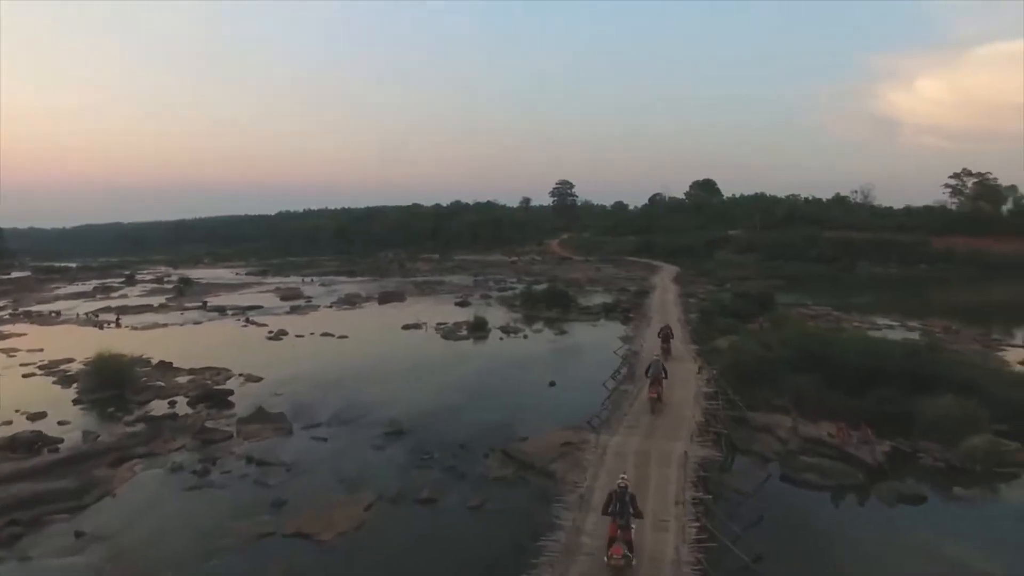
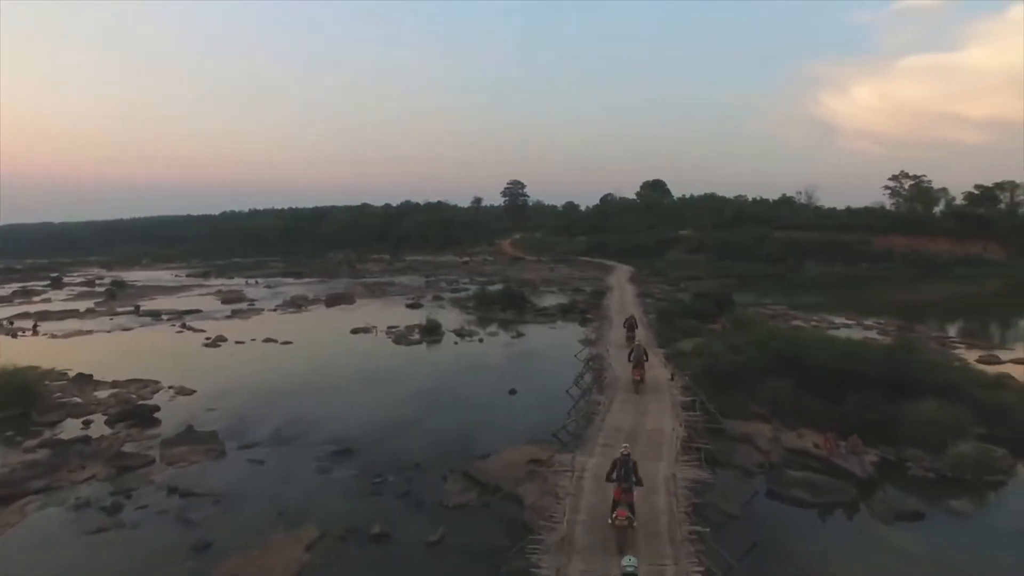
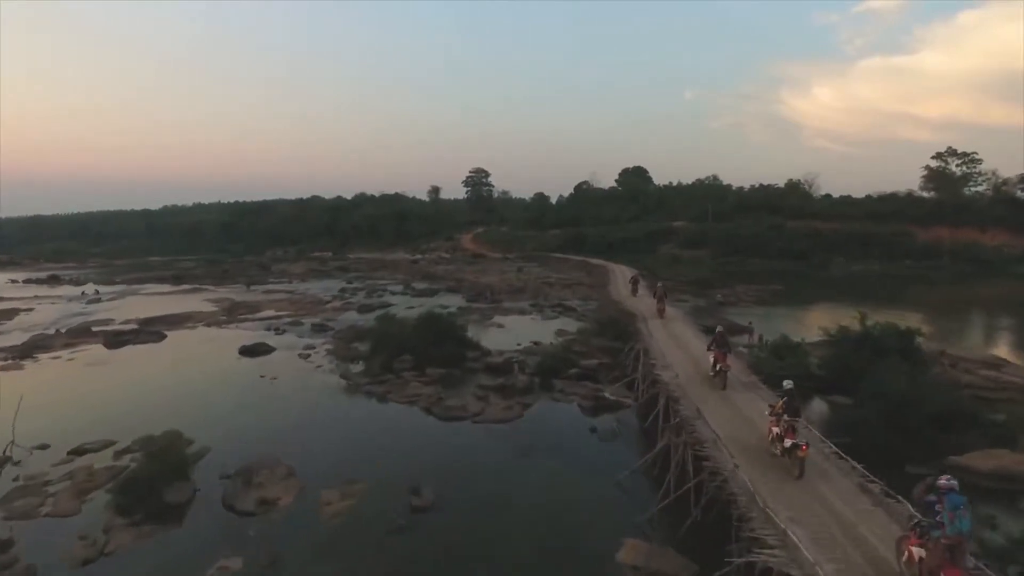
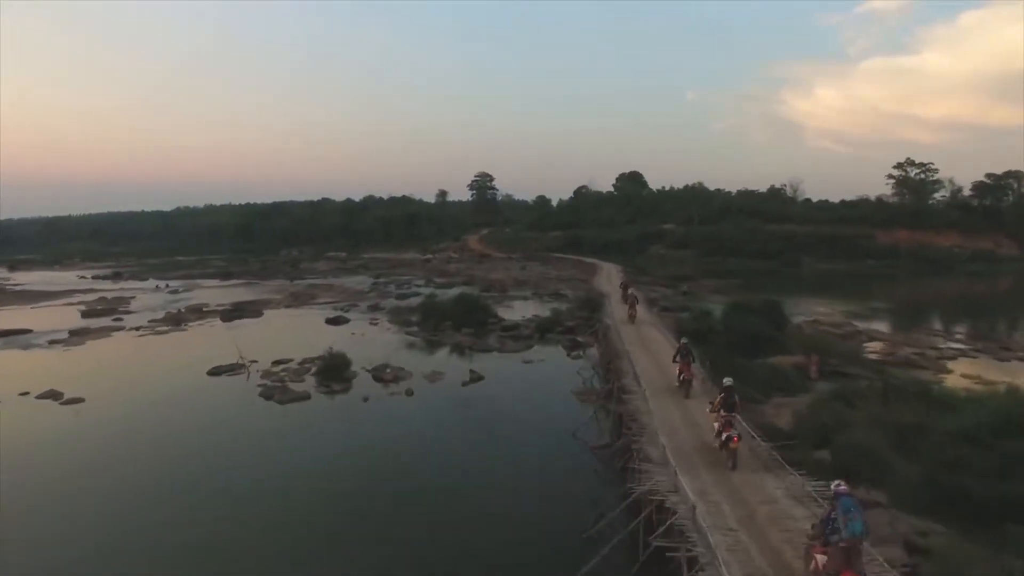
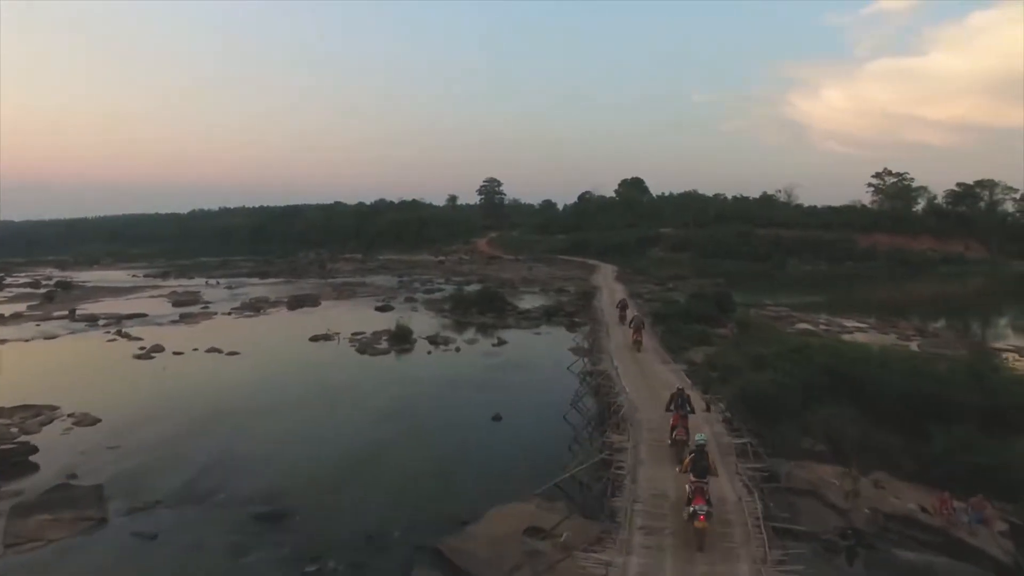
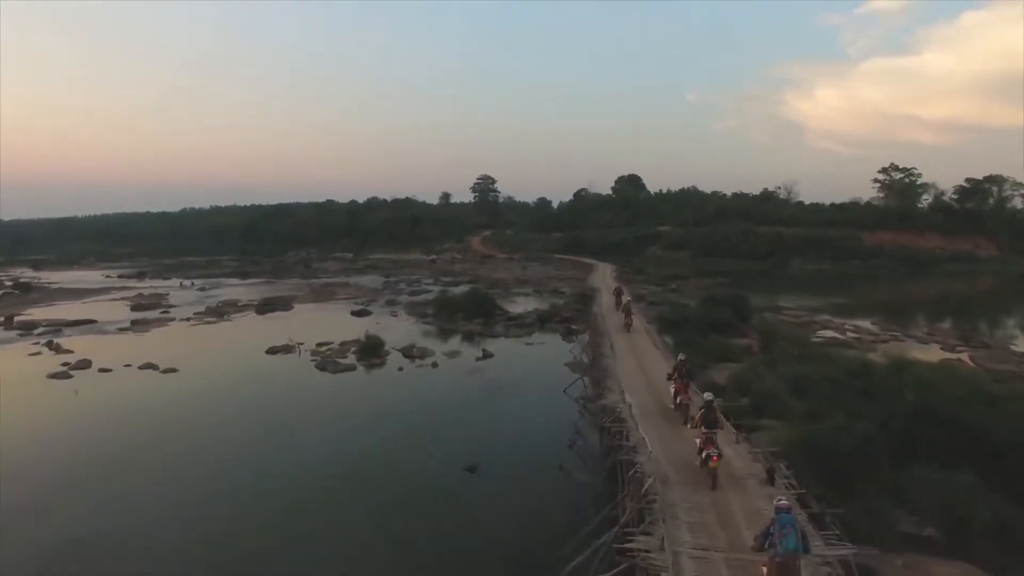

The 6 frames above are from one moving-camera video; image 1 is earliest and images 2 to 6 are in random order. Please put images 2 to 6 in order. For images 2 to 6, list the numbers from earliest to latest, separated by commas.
2, 5, 6, 4, 3
